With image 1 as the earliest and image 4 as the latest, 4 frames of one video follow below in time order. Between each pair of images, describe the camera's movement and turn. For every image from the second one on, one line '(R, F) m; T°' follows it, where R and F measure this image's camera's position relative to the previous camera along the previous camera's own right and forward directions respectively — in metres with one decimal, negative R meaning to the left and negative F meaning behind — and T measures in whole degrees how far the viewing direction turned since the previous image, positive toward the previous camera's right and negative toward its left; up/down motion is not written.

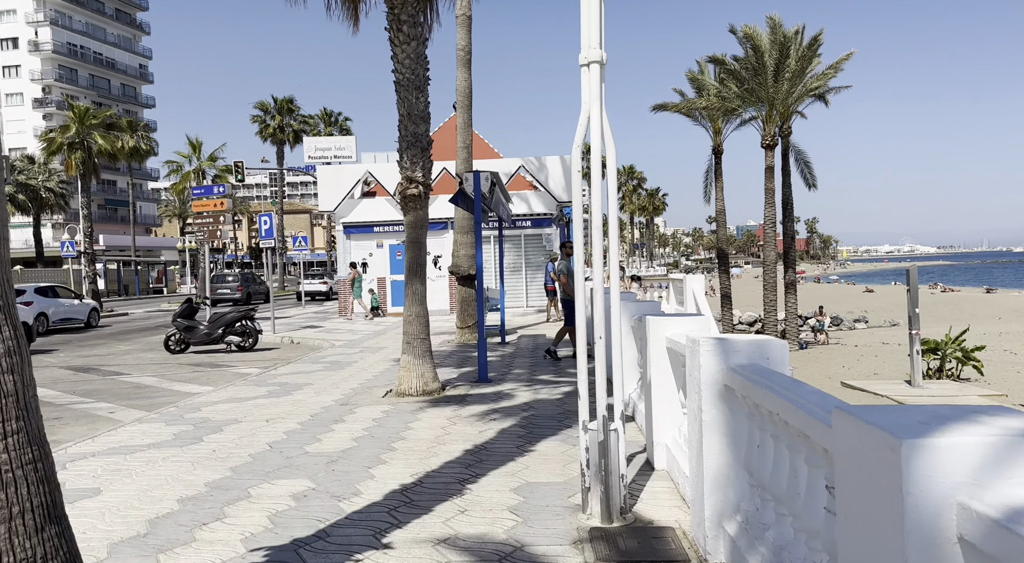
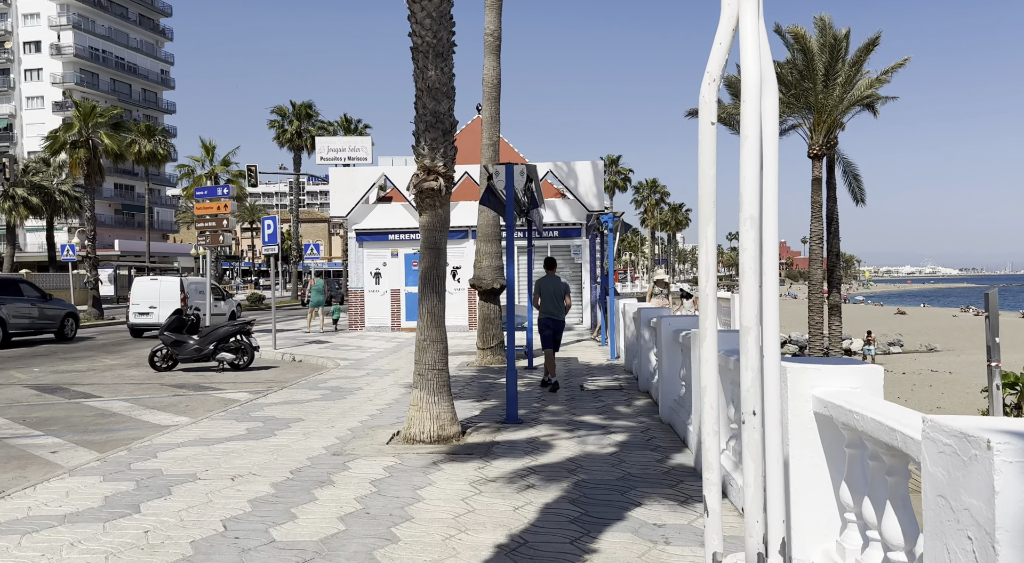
(-0.2, +1.9) m; -1°
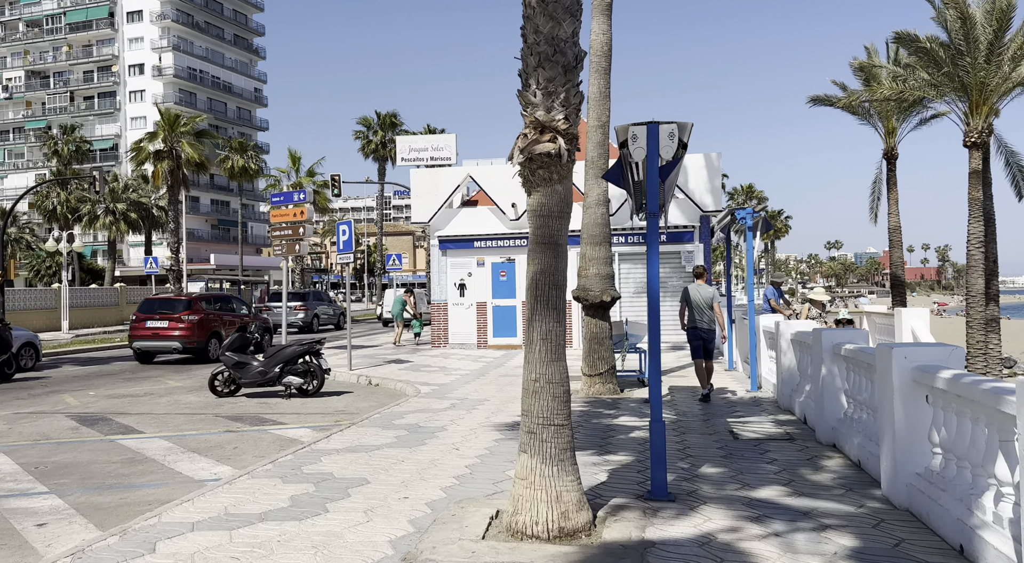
(-0.4, +2.4) m; -6°
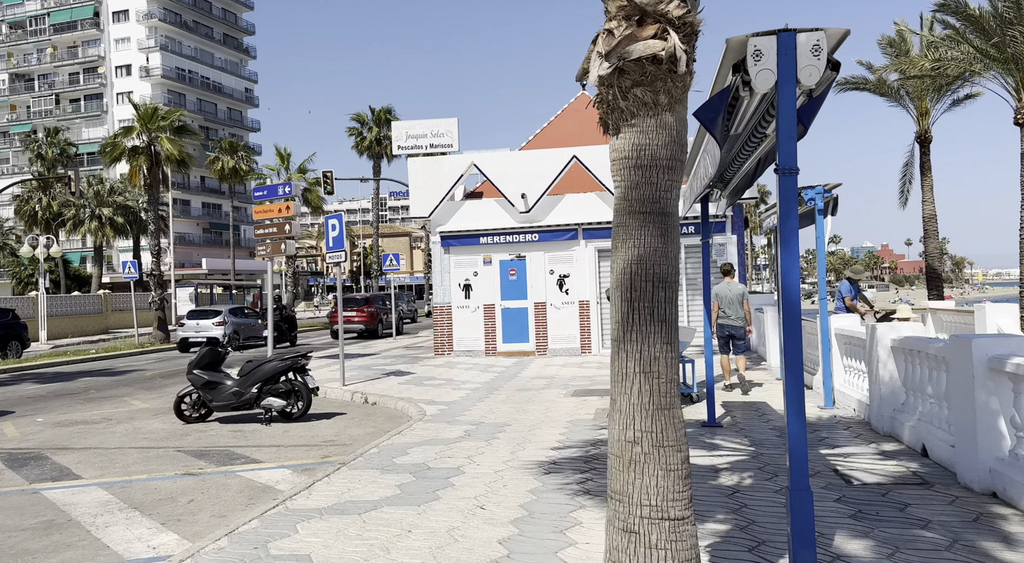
(-0.3, +2.0) m; 0°
